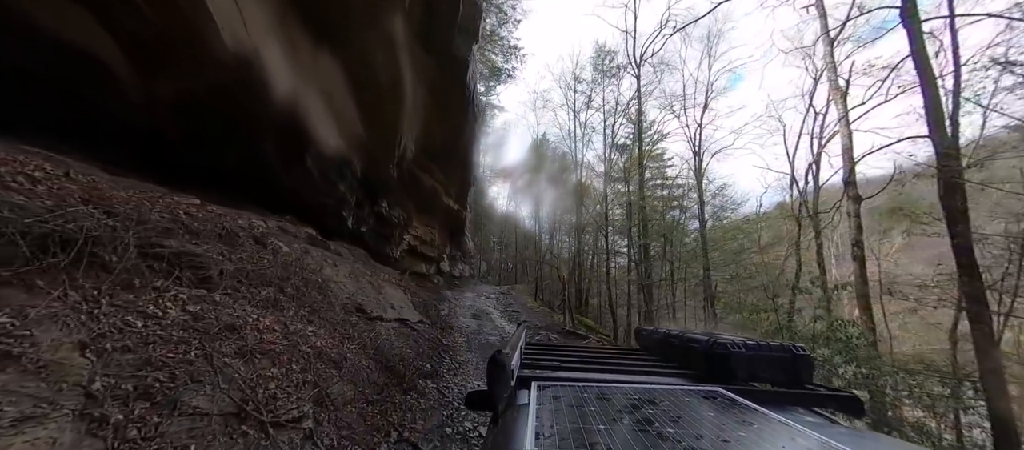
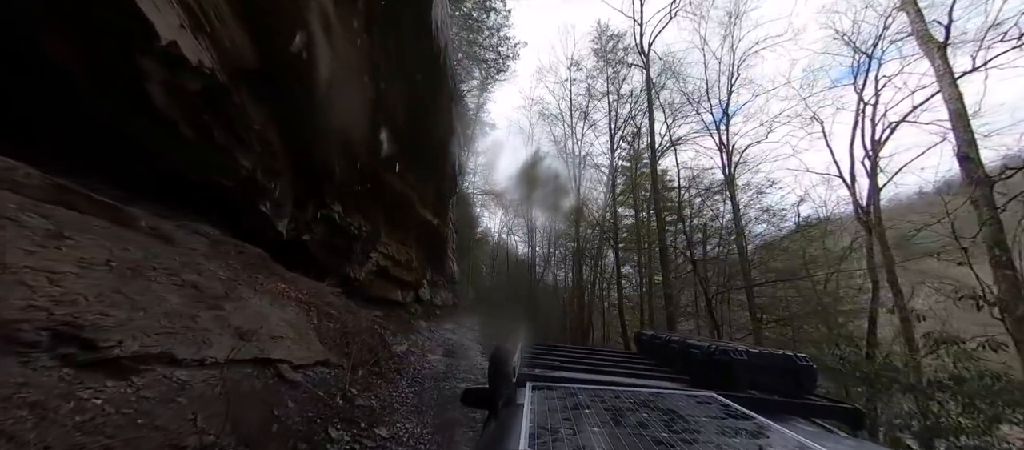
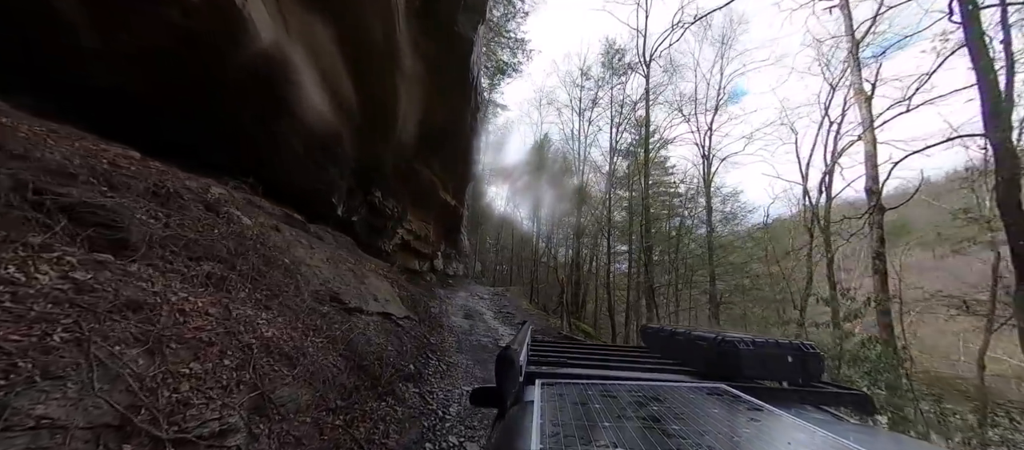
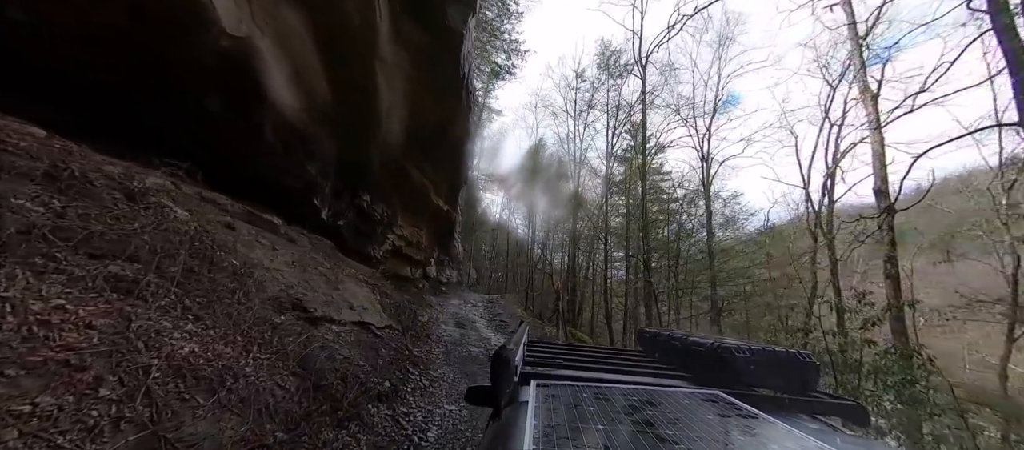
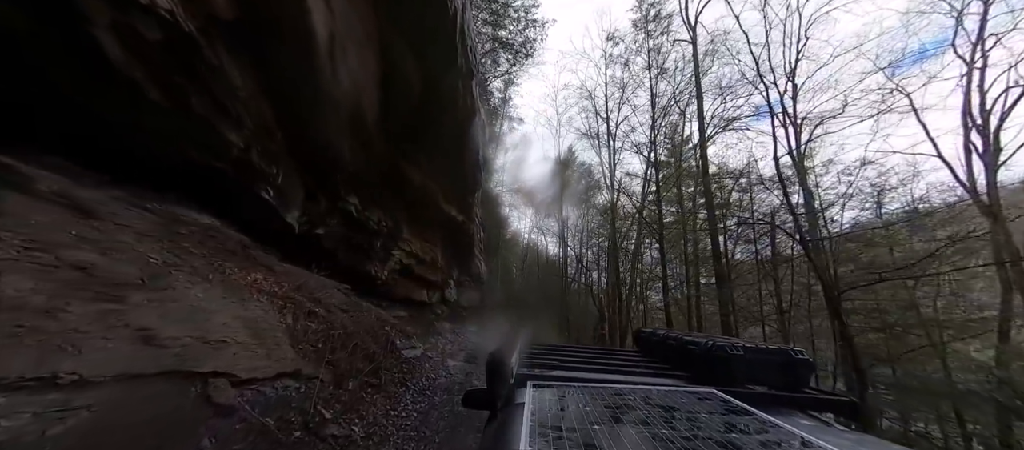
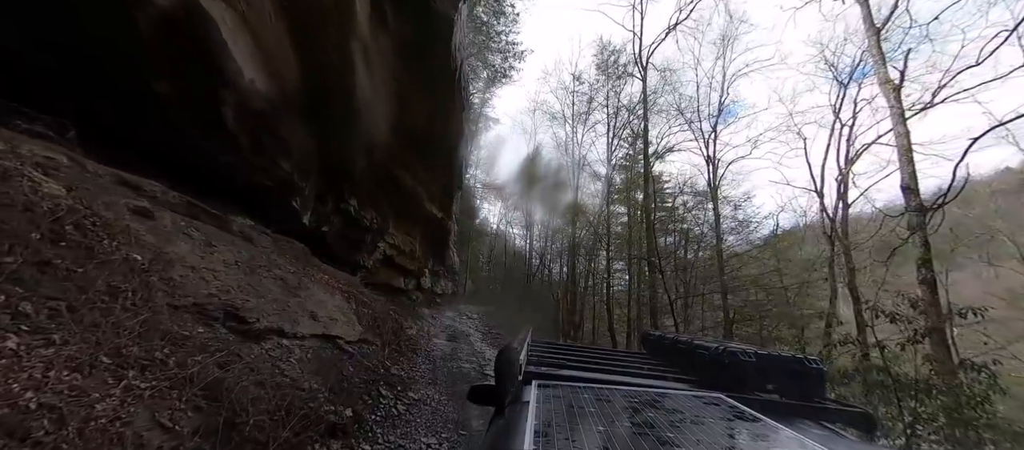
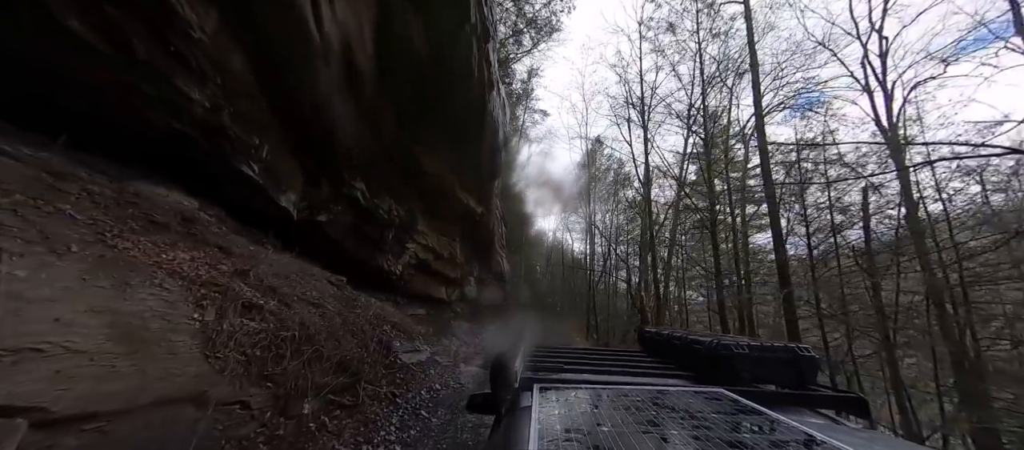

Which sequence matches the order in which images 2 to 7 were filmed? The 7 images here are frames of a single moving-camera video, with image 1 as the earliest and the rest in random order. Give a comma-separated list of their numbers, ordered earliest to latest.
3, 4, 6, 2, 5, 7
